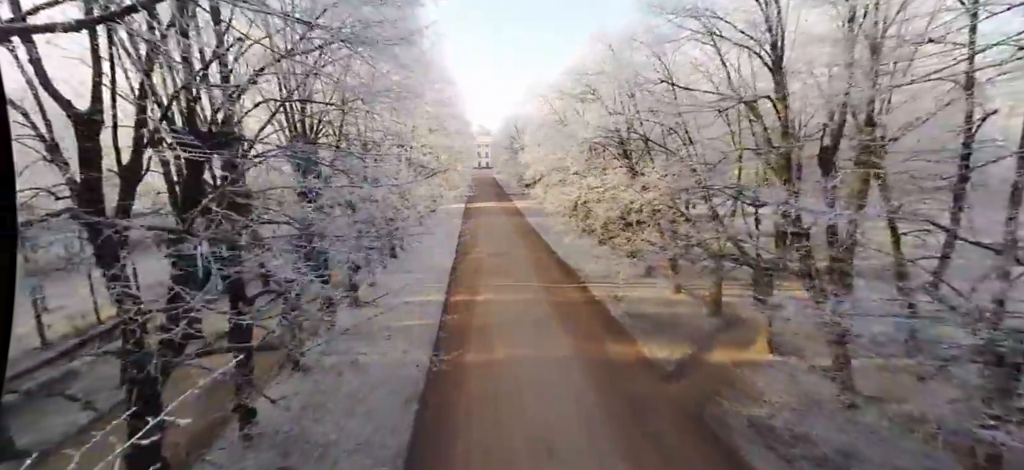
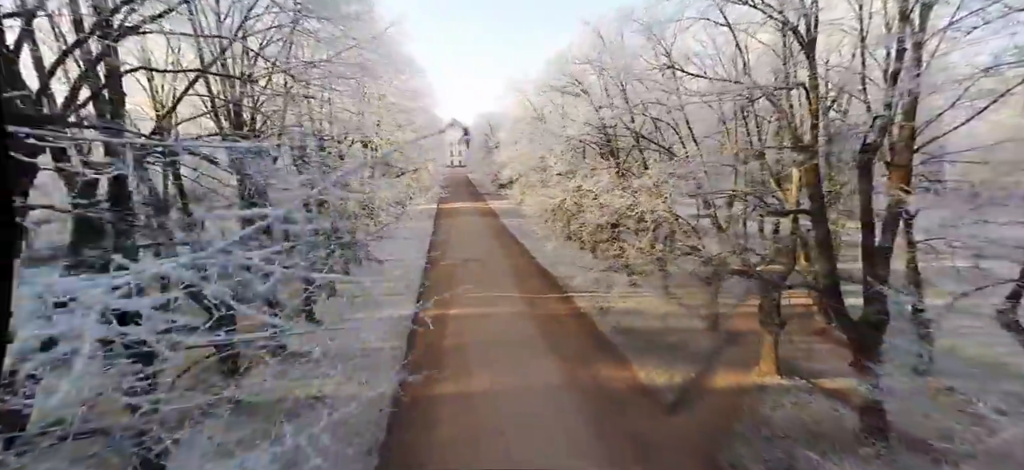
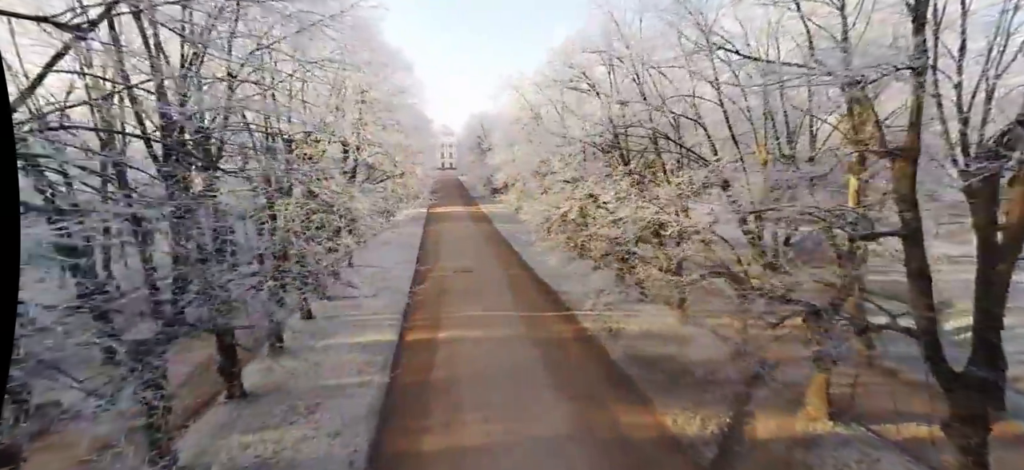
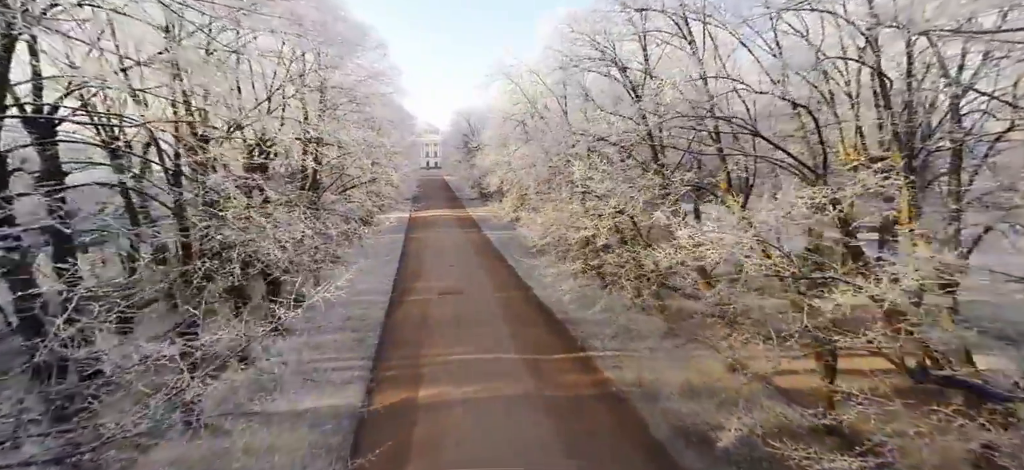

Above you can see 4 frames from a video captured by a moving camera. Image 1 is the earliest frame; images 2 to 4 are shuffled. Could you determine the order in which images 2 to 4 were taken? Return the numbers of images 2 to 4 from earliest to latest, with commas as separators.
2, 3, 4
